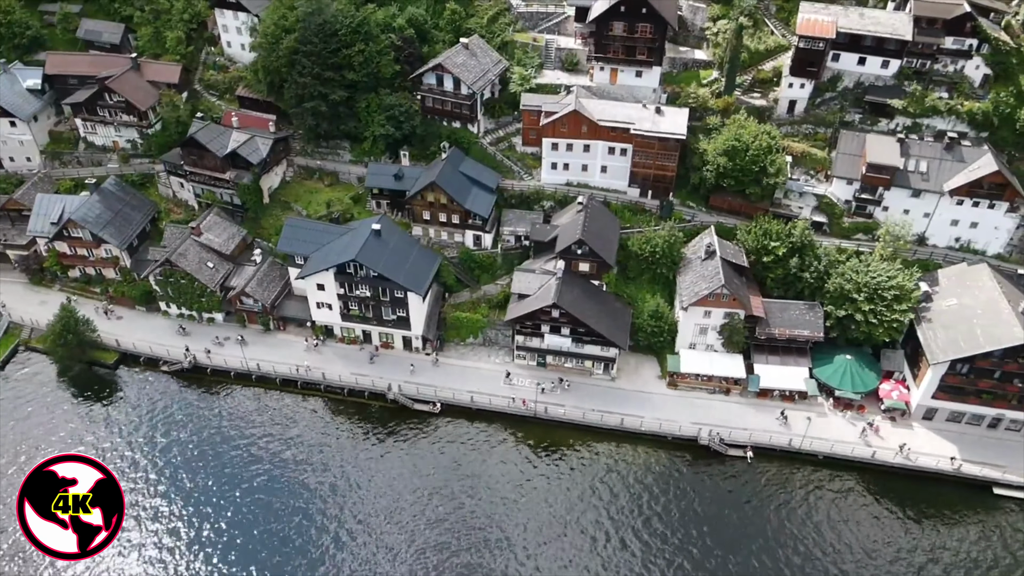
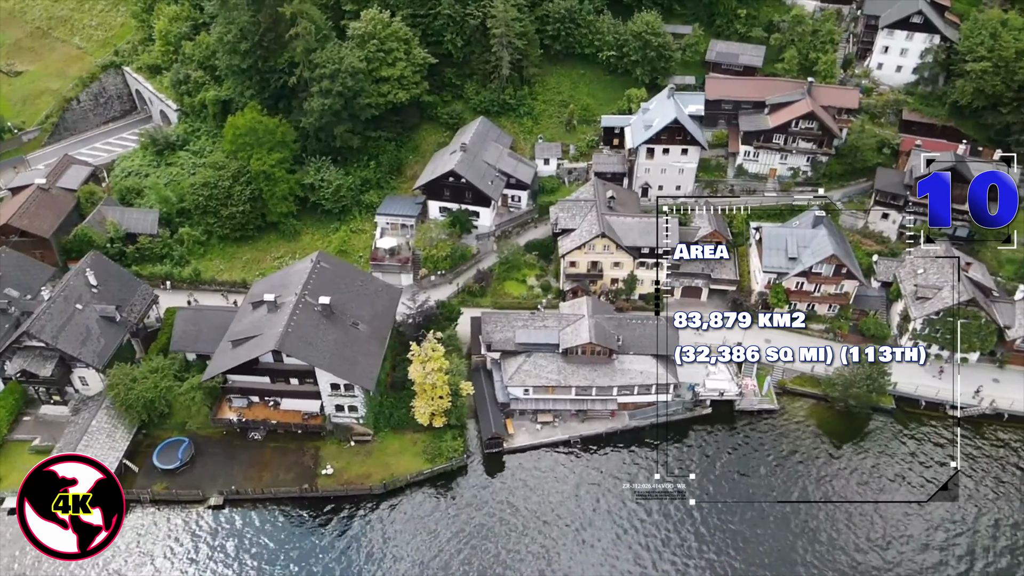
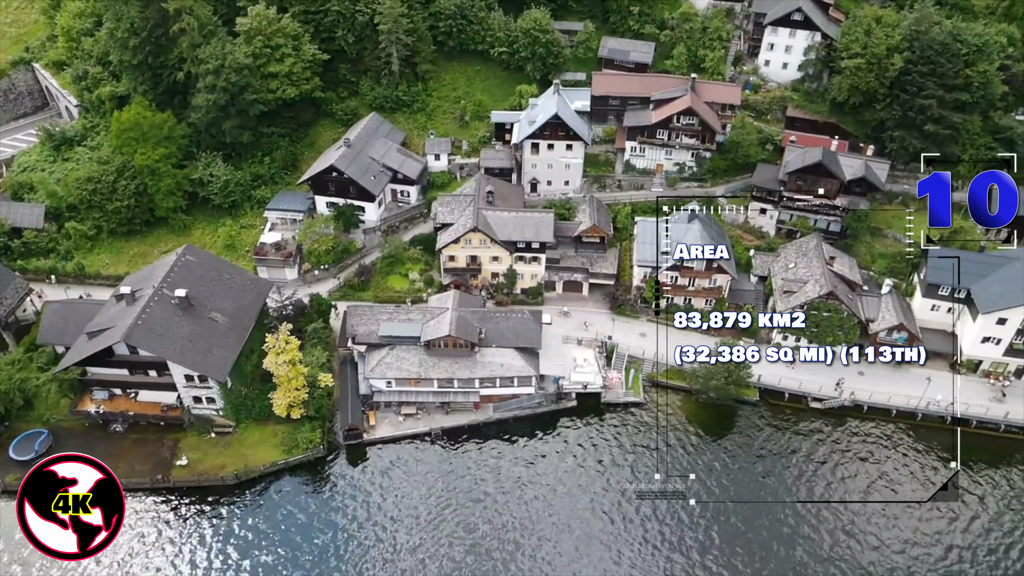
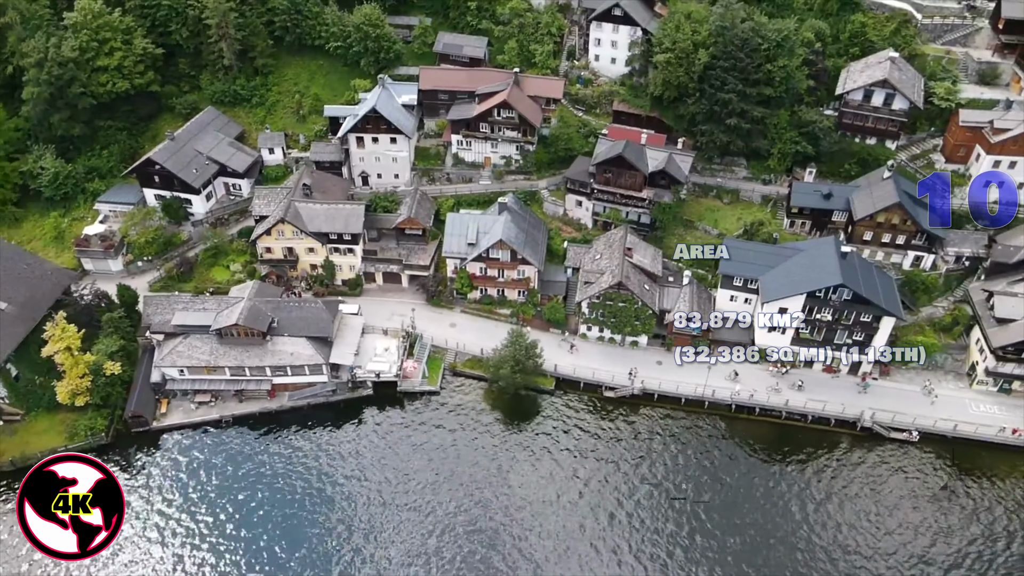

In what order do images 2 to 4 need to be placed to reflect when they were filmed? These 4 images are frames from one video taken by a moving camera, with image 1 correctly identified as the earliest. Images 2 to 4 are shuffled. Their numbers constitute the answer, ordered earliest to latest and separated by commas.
4, 3, 2
